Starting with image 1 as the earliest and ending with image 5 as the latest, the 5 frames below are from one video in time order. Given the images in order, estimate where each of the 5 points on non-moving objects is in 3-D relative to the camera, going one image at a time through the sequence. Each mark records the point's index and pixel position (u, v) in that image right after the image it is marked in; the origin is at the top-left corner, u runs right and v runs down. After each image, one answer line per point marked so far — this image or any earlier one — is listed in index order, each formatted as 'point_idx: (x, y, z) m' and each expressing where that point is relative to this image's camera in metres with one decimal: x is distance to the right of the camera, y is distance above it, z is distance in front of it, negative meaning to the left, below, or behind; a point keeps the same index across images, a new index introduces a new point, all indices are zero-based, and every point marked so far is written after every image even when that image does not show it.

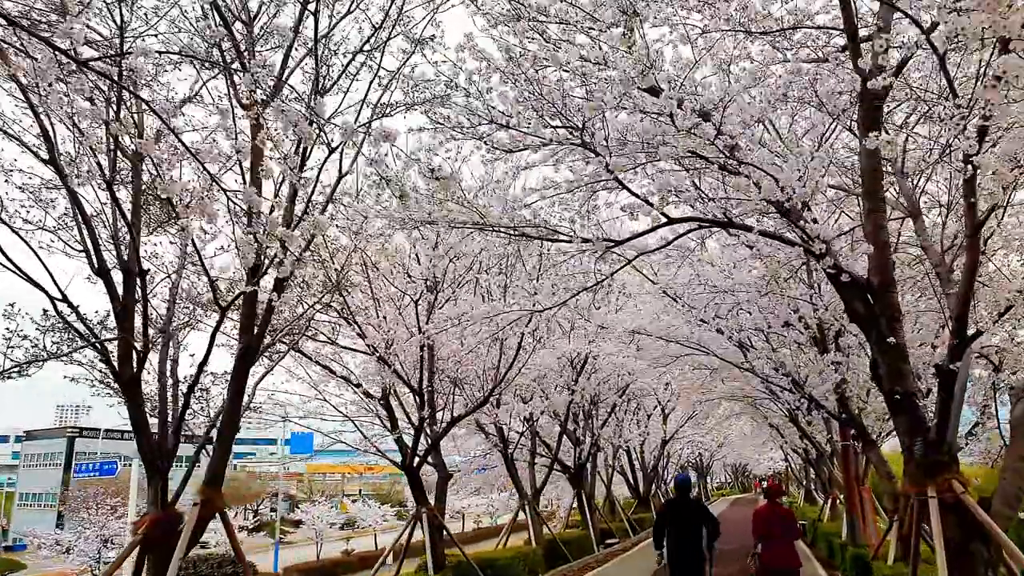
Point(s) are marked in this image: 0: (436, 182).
0: (-0.7, +0.9, +7.1) m
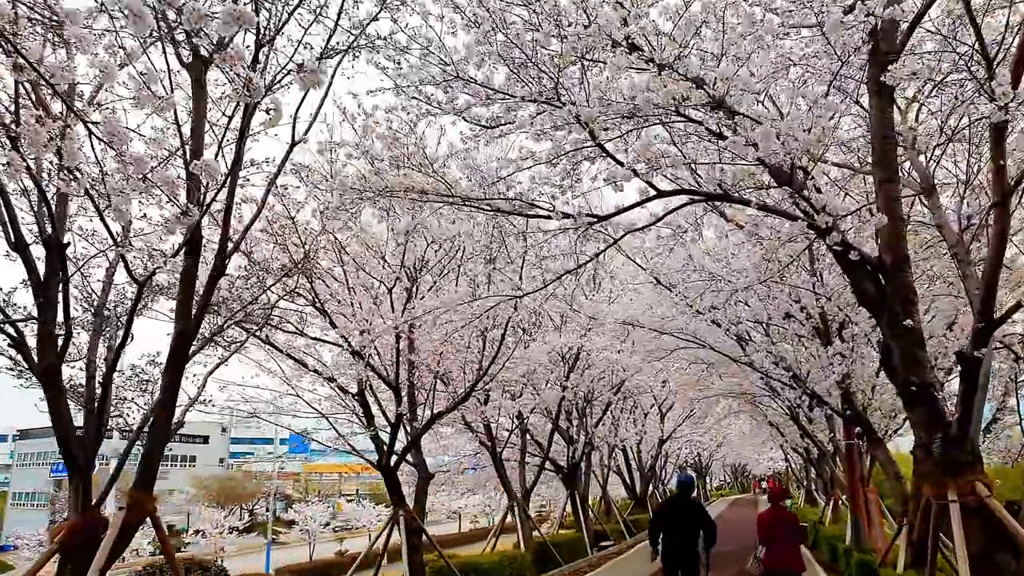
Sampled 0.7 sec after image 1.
0: (-0.9, +1.1, +6.5) m
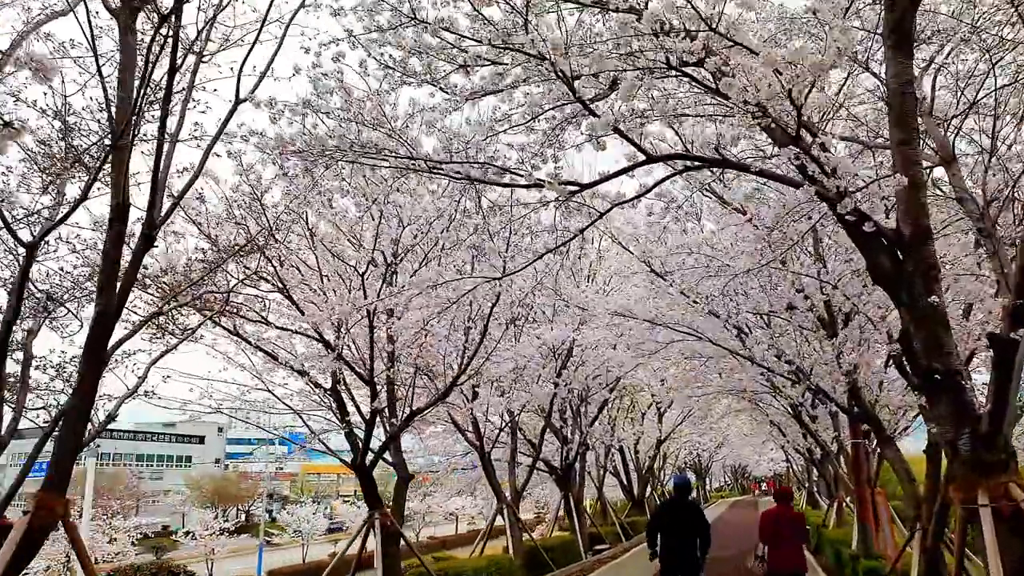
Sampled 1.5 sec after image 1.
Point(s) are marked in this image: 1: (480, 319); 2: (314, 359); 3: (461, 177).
0: (-1.0, +1.2, +5.9) m
1: (-0.4, -0.3, +8.7) m
2: (-2.1, -0.8, +8.7) m
3: (-0.3, +0.7, +4.9) m
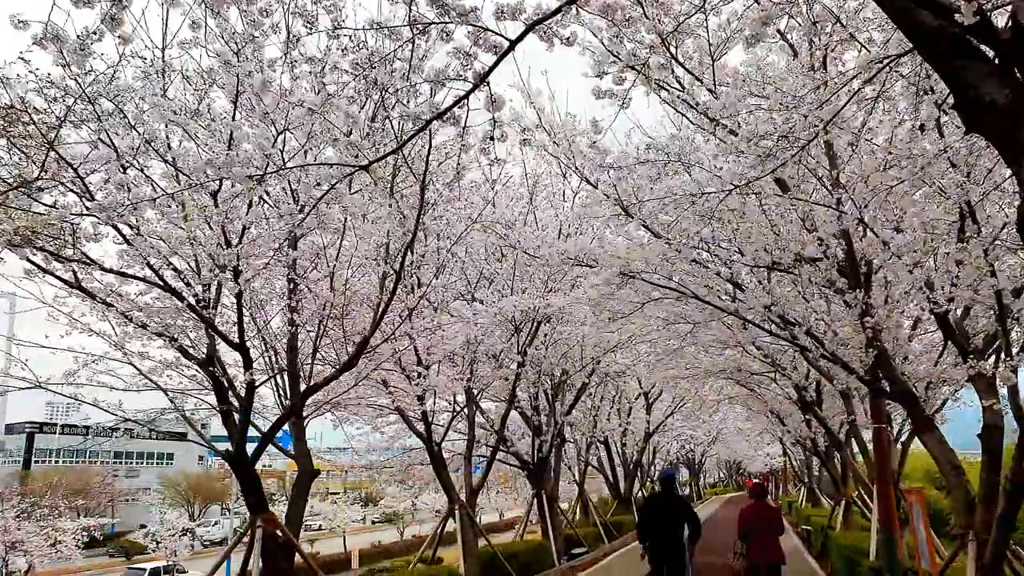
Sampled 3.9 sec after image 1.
0: (-1.6, +1.7, +3.9) m
1: (-1.0, +0.2, +6.7) m
2: (-2.8, -0.3, +6.7) m
3: (-0.9, +1.2, +2.9) m
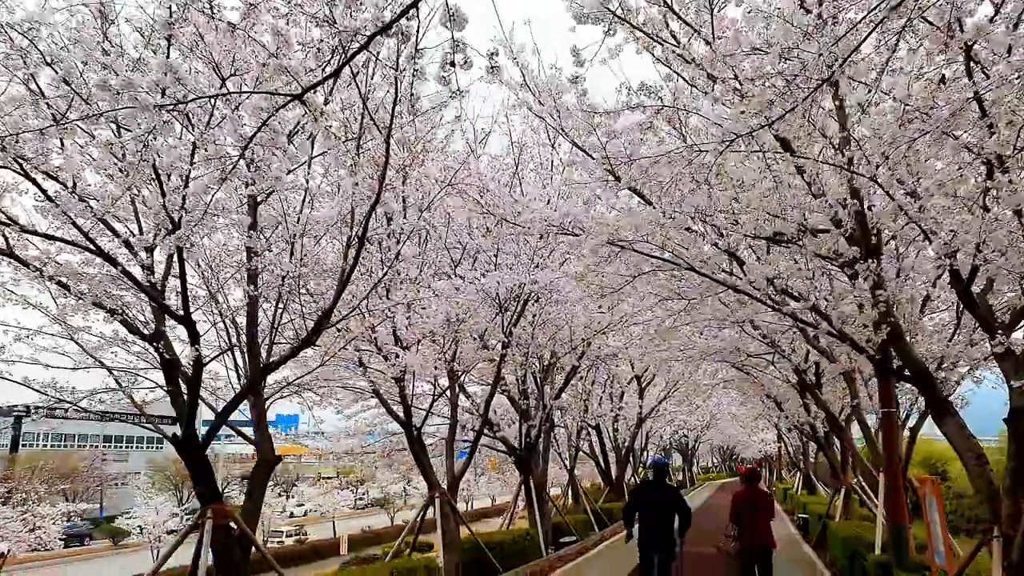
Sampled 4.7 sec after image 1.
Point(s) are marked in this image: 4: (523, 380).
0: (-1.8, +1.9, +3.3) m
1: (-1.1, +0.4, +6.1) m
2: (-2.9, 0.0, +6.1) m
3: (-1.0, +1.4, +2.2) m
4: (+0.2, -1.5, +12.7) m
